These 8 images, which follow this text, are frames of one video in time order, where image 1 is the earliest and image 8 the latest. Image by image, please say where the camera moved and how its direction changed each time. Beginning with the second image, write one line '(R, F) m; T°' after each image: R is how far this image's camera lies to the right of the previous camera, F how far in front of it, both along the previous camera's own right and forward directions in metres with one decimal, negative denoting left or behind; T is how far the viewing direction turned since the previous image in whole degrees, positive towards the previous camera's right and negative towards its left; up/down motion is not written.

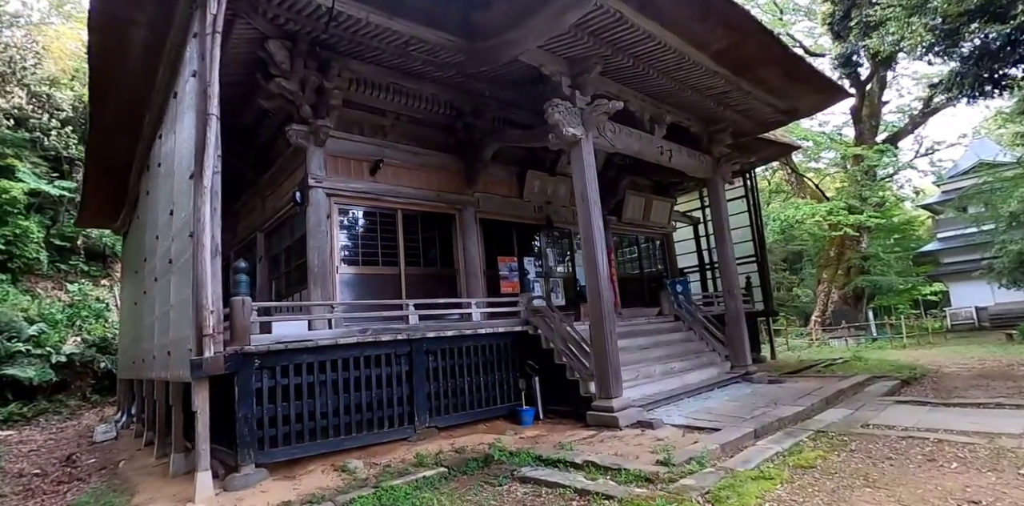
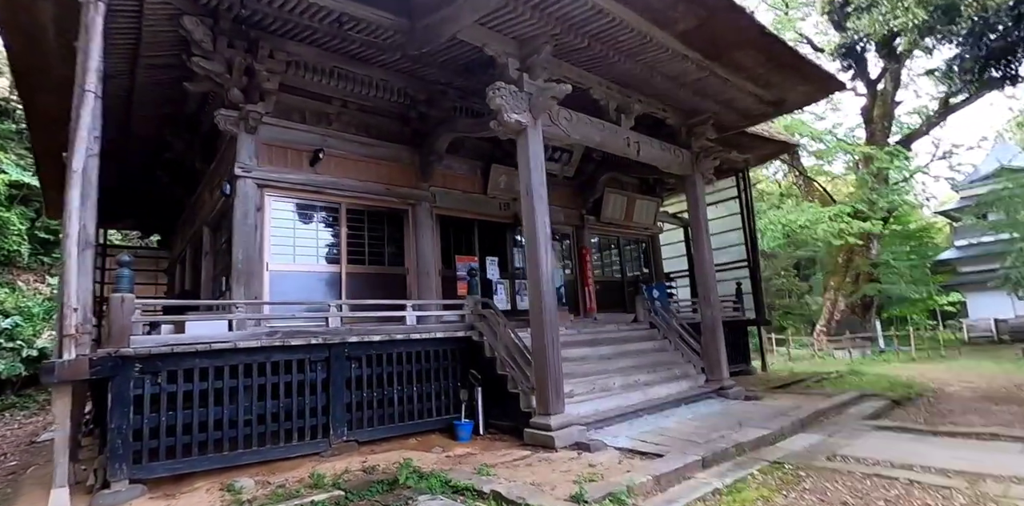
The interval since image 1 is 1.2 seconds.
(+0.7, +0.5) m; -2°
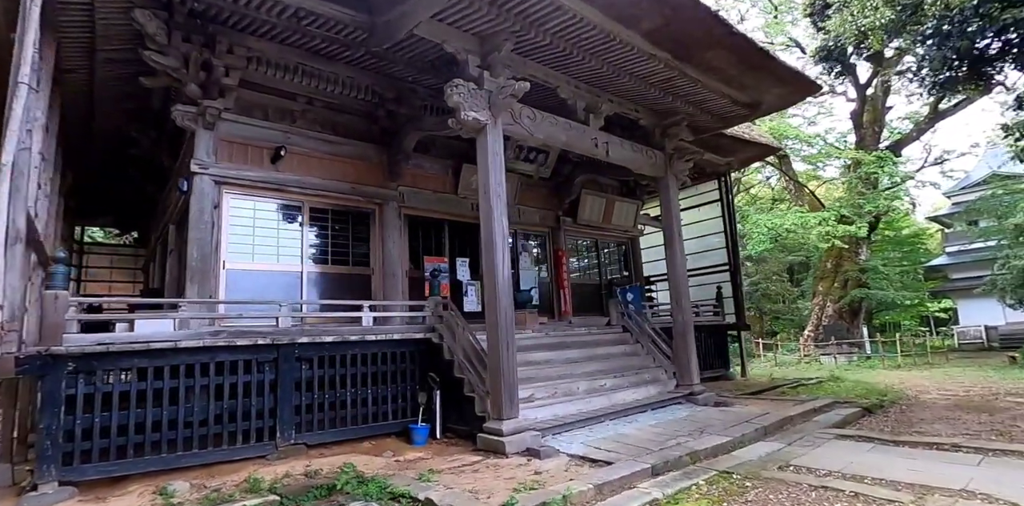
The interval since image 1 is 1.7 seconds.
(+0.4, +0.1) m; 0°
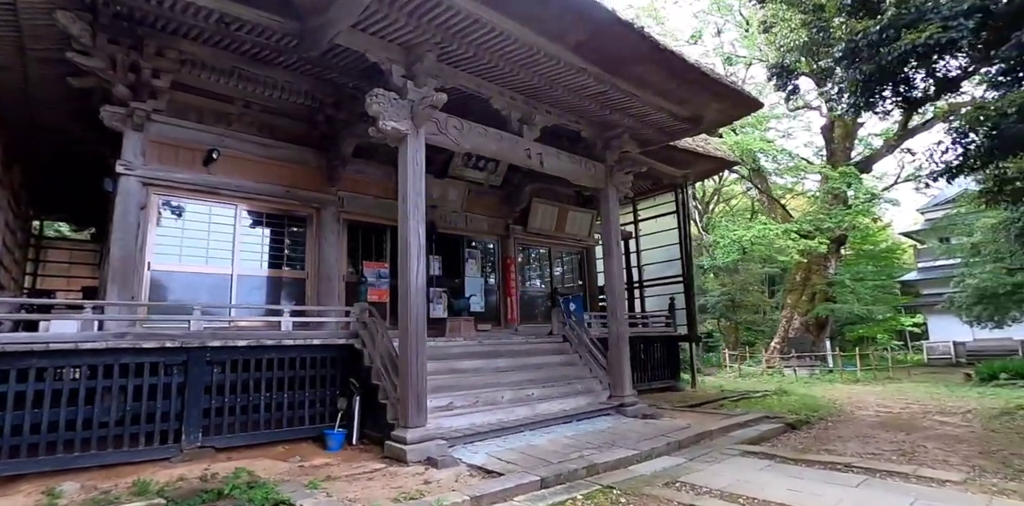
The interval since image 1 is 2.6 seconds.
(+0.7, 0.0) m; 0°
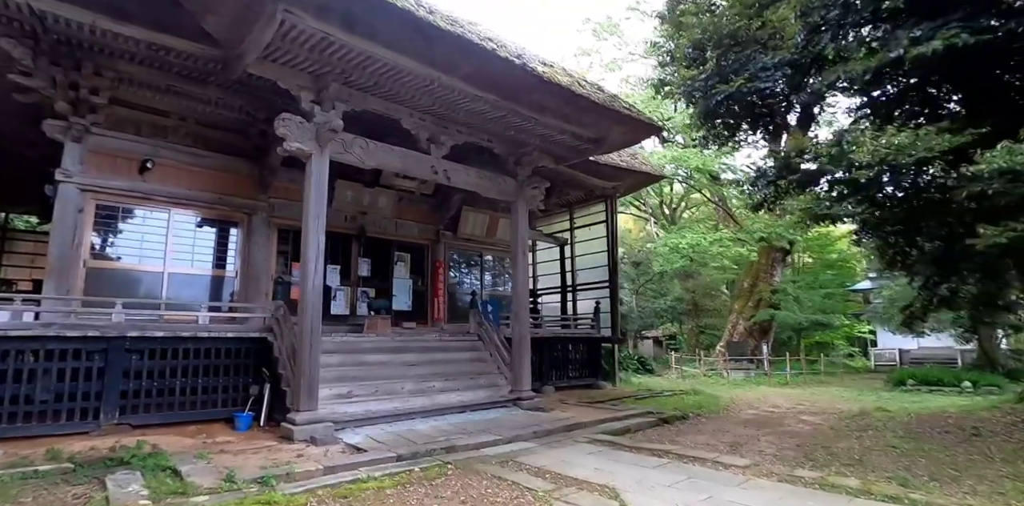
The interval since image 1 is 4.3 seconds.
(+1.1, -0.7) m; 0°
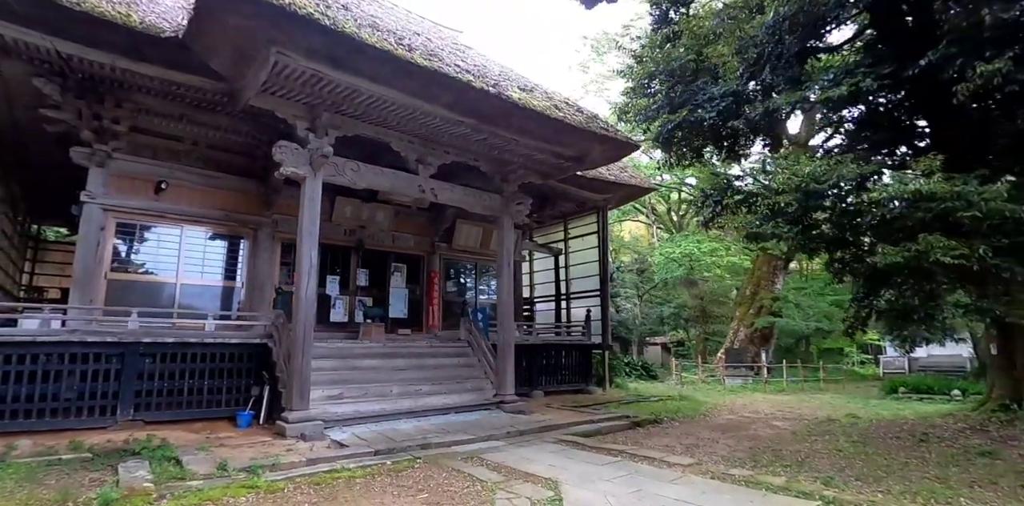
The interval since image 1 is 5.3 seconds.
(+0.5, -0.5) m; -2°
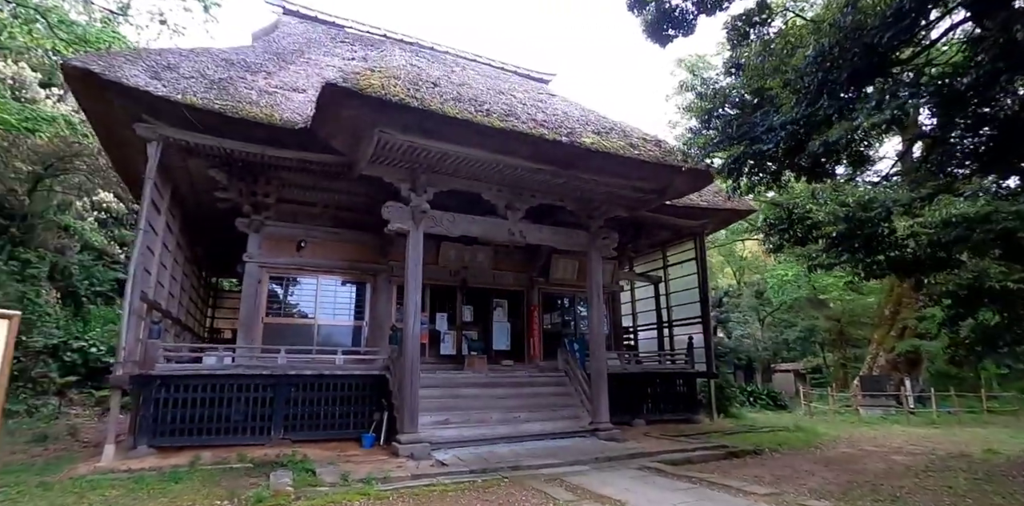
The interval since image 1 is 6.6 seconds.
(+0.5, -0.5) m; -13°
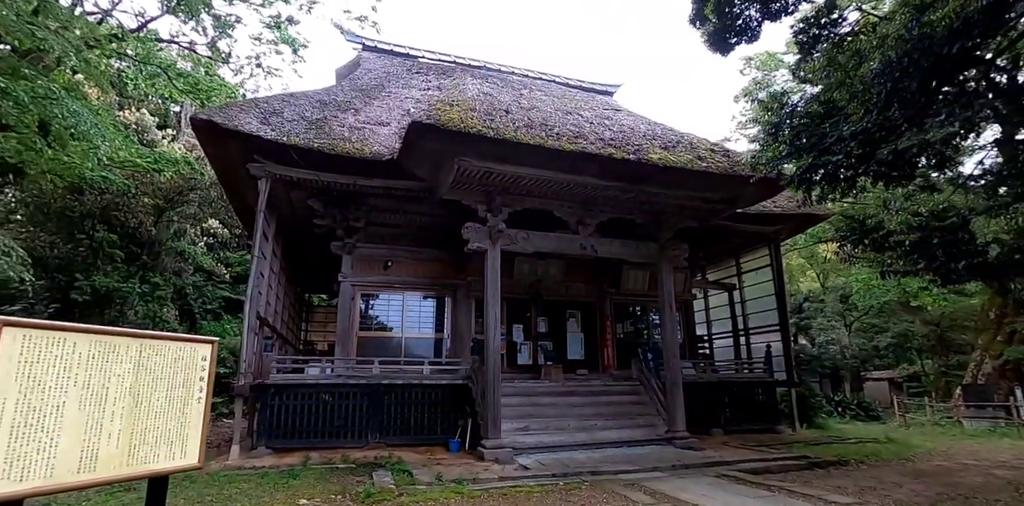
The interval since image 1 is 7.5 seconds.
(-0.1, -0.4) m; -7°
